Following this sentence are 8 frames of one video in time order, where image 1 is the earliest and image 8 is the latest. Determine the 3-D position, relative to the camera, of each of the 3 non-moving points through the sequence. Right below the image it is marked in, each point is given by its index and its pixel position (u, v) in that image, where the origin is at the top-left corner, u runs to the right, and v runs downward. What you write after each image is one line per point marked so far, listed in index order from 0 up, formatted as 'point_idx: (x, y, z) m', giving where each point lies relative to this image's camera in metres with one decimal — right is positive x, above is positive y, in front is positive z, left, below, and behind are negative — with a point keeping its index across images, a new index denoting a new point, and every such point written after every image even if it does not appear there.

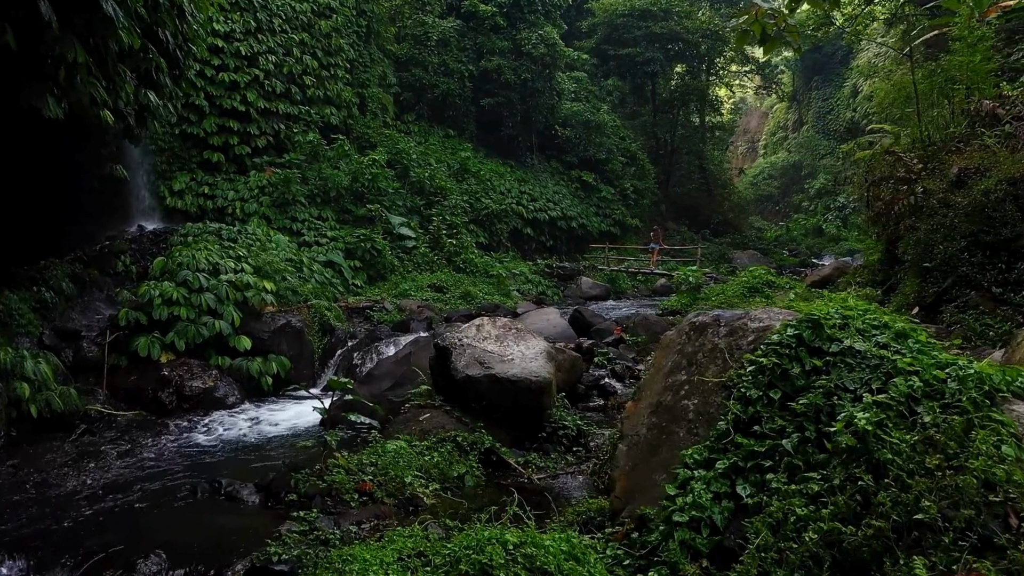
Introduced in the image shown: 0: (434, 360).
0: (-0.7, -0.7, +5.5) m
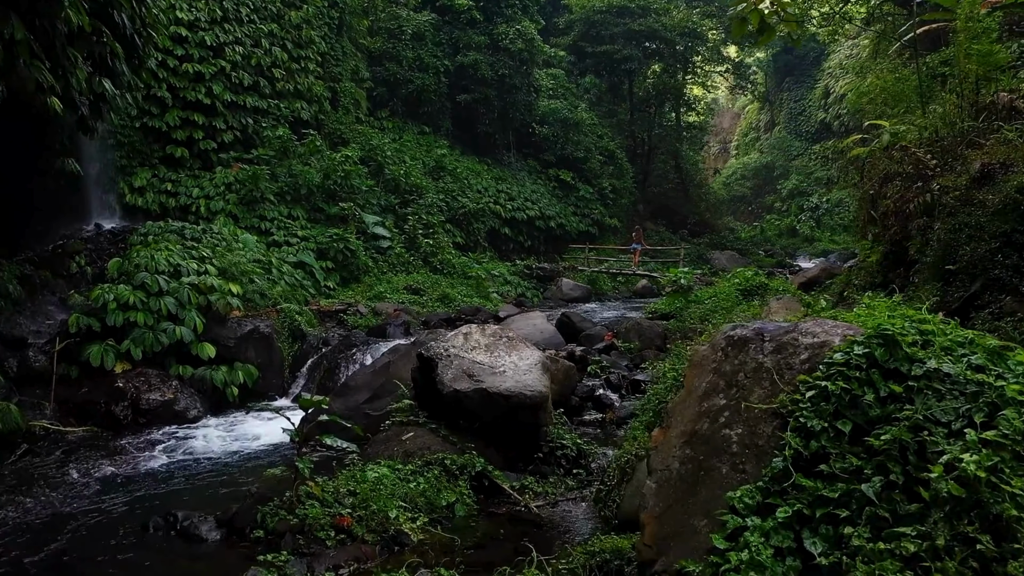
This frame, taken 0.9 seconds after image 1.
0: (-0.8, -0.7, +5.0) m
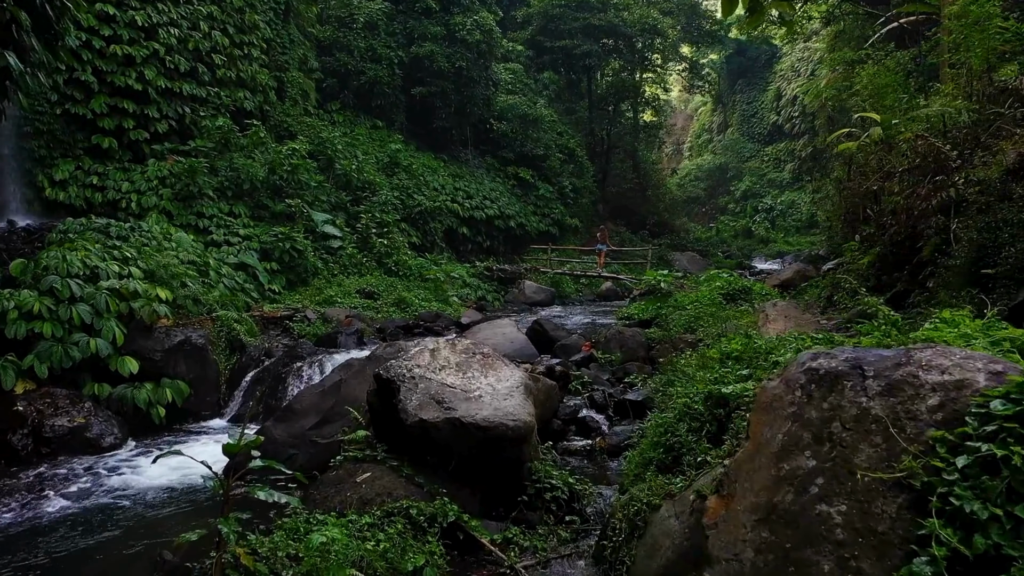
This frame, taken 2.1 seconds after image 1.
0: (-1.0, -0.8, +4.2) m
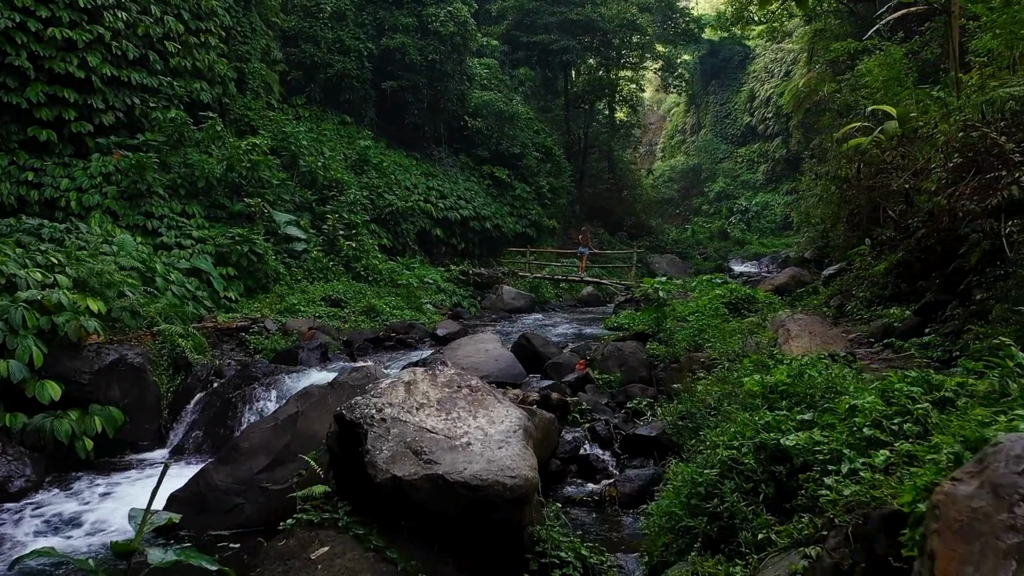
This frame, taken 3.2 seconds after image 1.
0: (-1.0, -0.9, +3.4) m
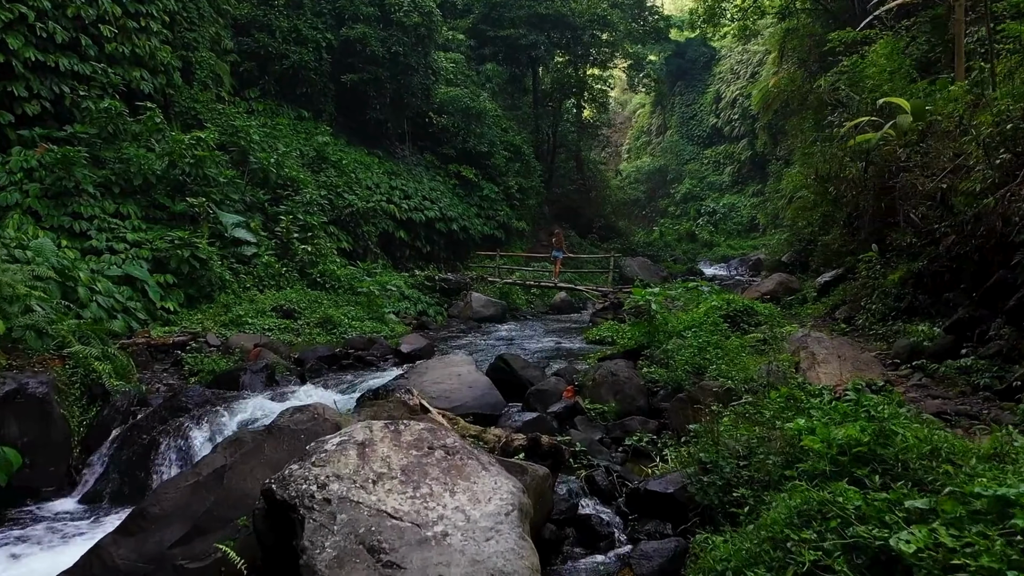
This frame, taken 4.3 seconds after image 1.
0: (-1.1, -1.0, +2.5) m
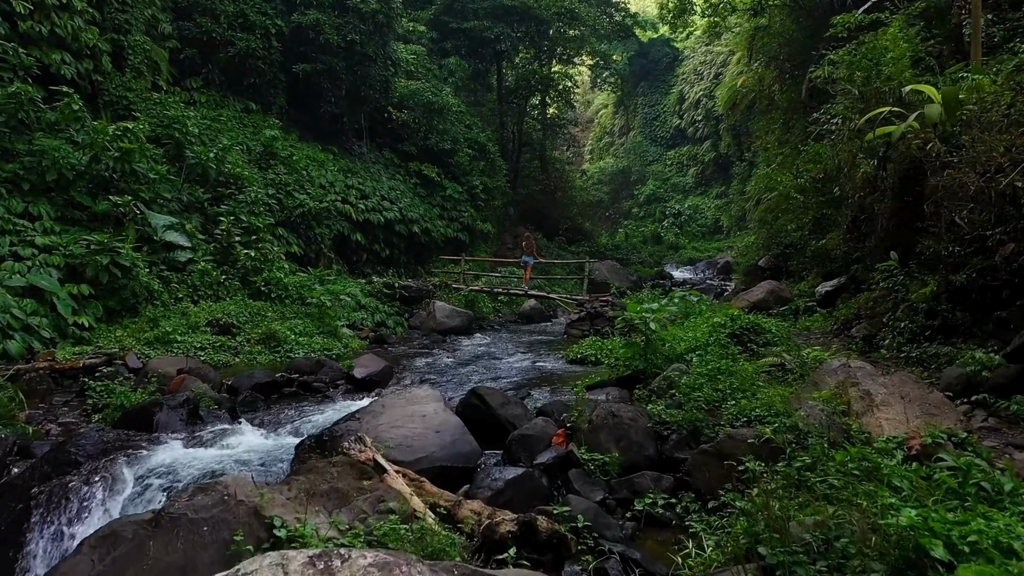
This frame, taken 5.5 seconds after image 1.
0: (-1.1, -1.1, +1.5) m
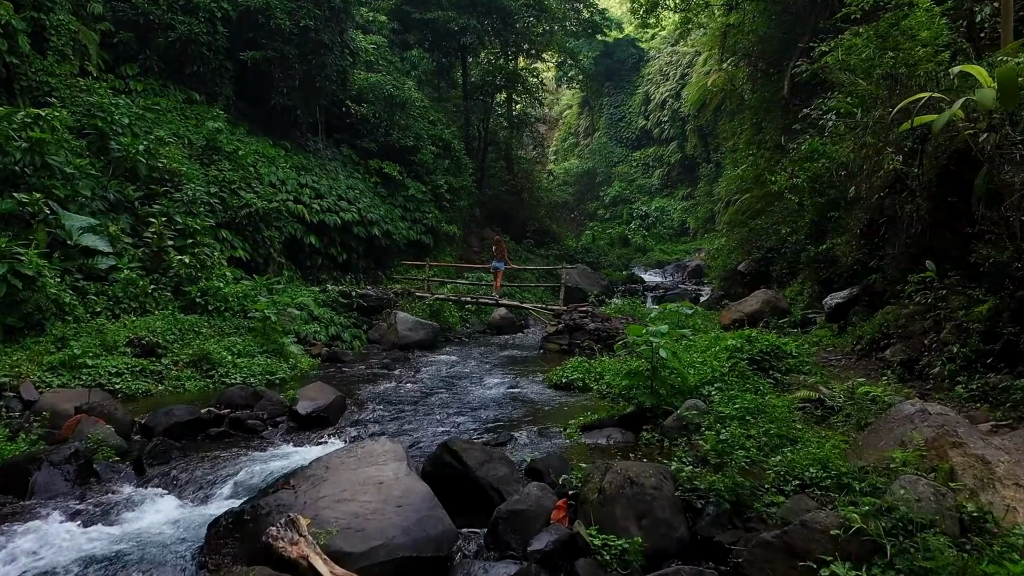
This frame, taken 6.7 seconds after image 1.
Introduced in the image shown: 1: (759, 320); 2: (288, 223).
0: (-1.0, -1.3, +0.5) m
1: (+3.2, -0.4, +7.6) m
2: (-4.5, +1.3, +12.0) m
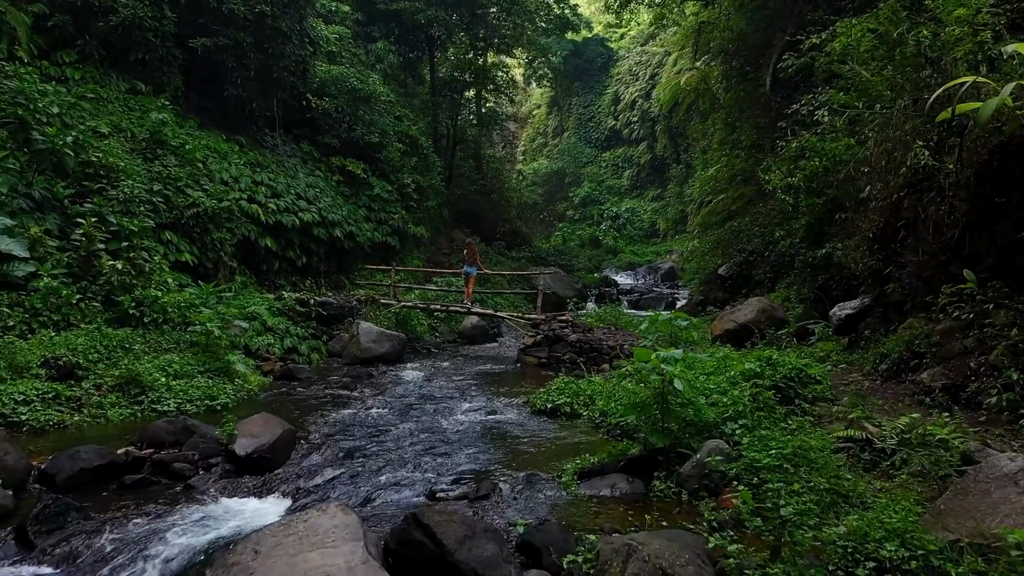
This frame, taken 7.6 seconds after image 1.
0: (-0.9, -1.4, -0.3) m
1: (+2.9, -0.5, +7.0) m
2: (-5.0, +1.2, +11.0) m
